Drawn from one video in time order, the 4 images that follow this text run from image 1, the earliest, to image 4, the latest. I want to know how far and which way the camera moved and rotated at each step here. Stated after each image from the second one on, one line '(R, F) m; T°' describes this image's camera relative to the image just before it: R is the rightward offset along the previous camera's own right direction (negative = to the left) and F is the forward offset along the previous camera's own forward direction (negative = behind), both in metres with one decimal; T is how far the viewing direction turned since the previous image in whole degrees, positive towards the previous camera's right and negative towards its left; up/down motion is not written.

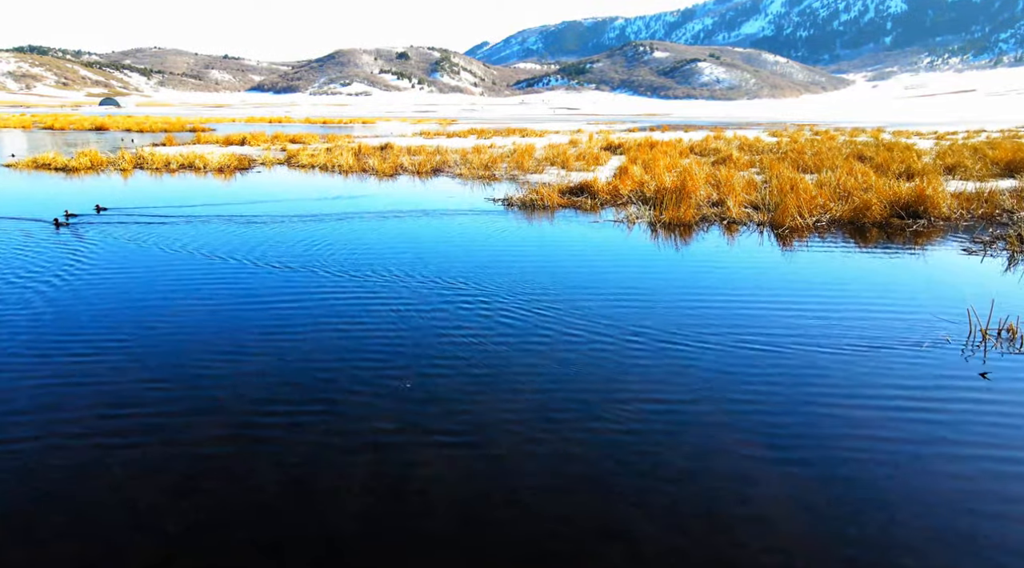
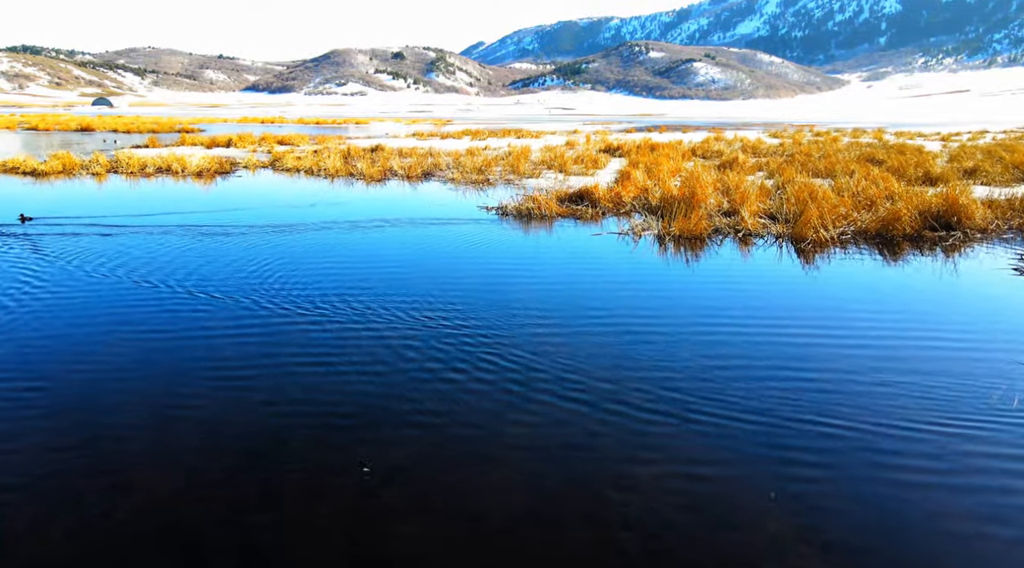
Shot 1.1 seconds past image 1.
(0.0, +0.7) m; 0°
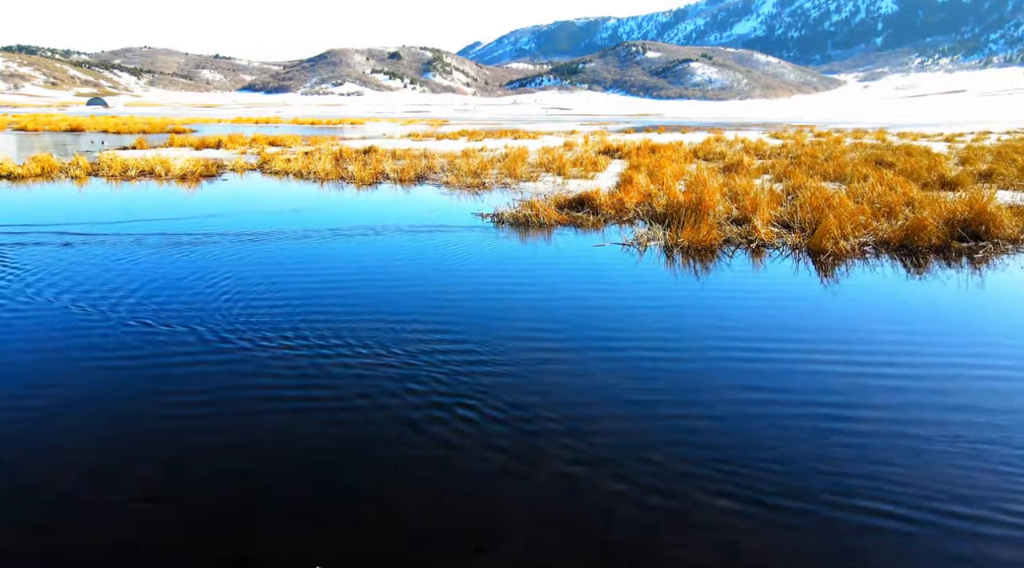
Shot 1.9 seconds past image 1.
(0.0, +0.5) m; 0°
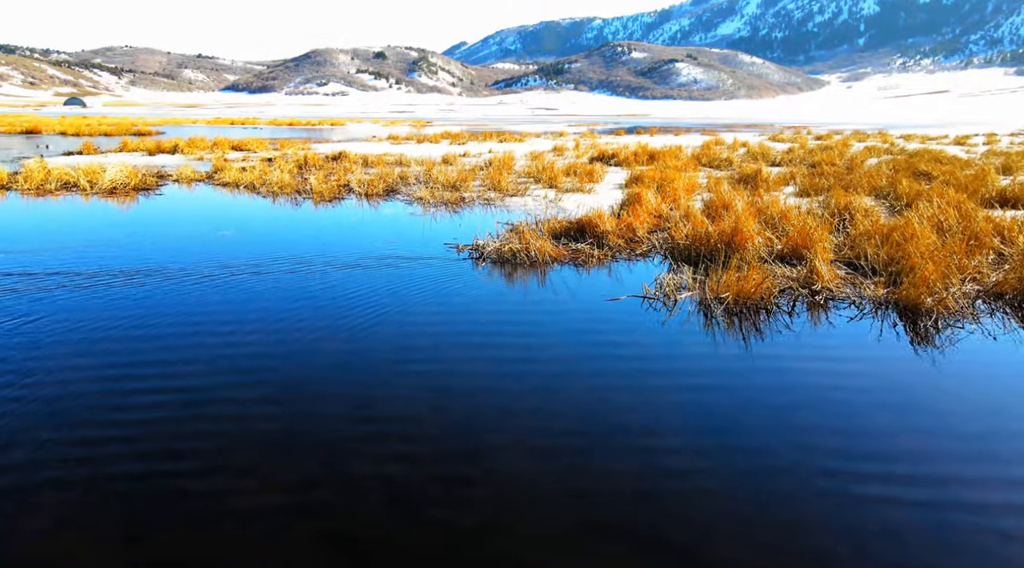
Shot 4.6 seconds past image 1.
(0.0, +1.7) m; +1°
